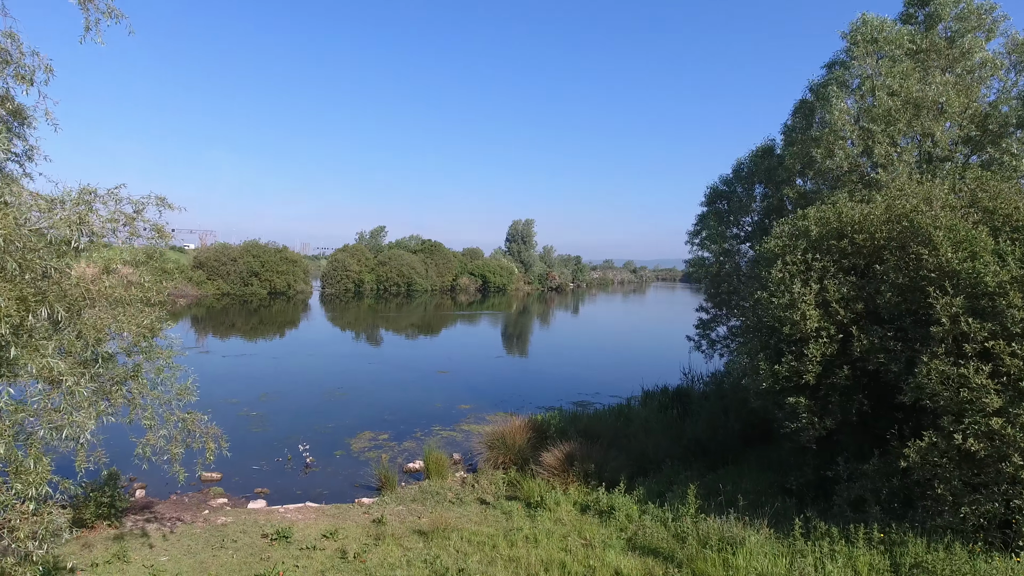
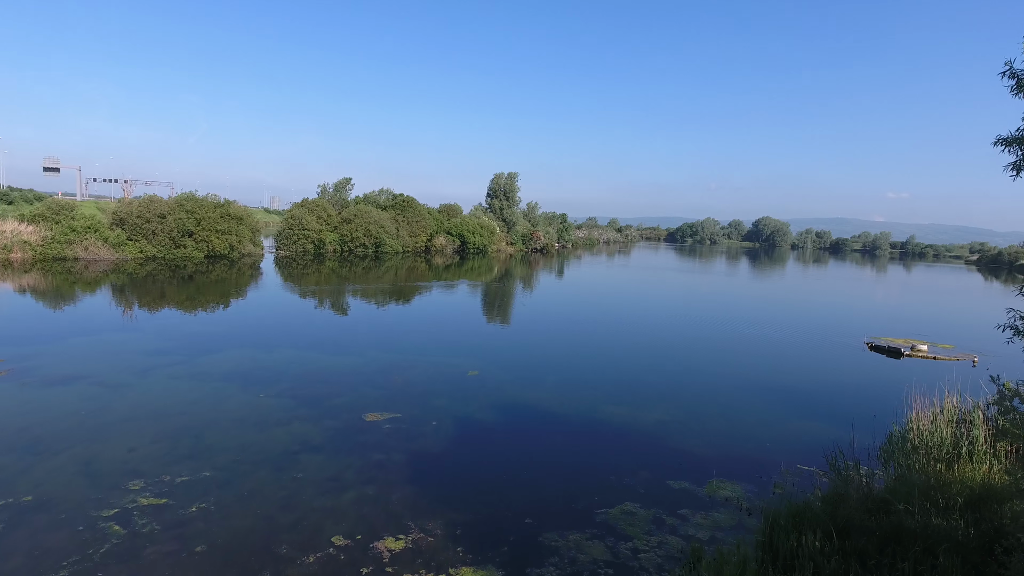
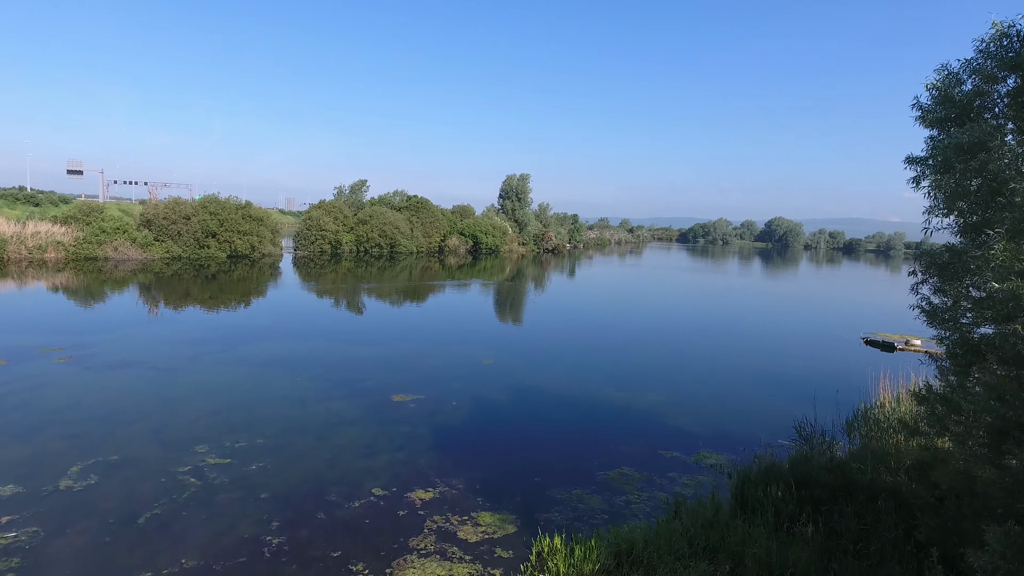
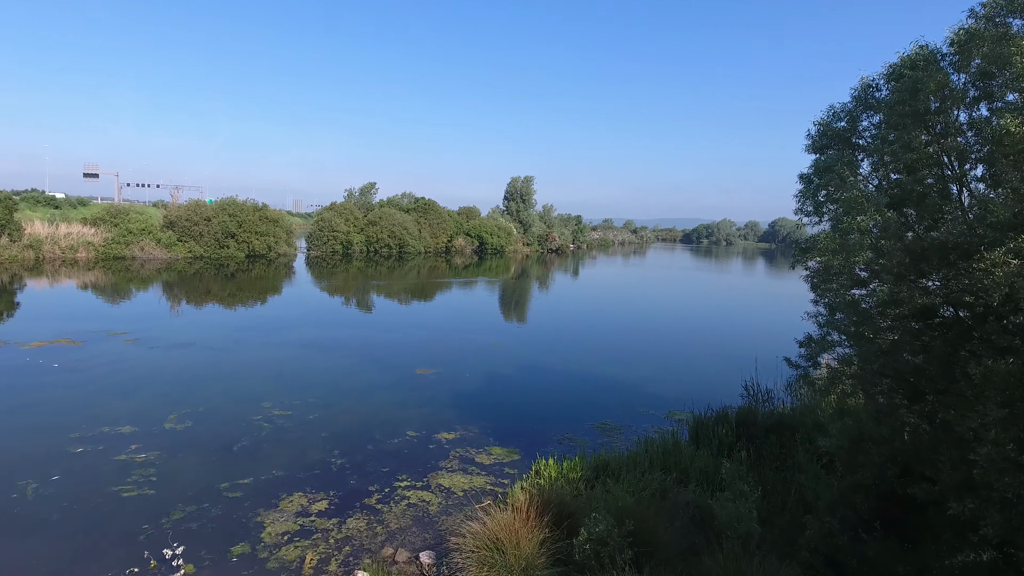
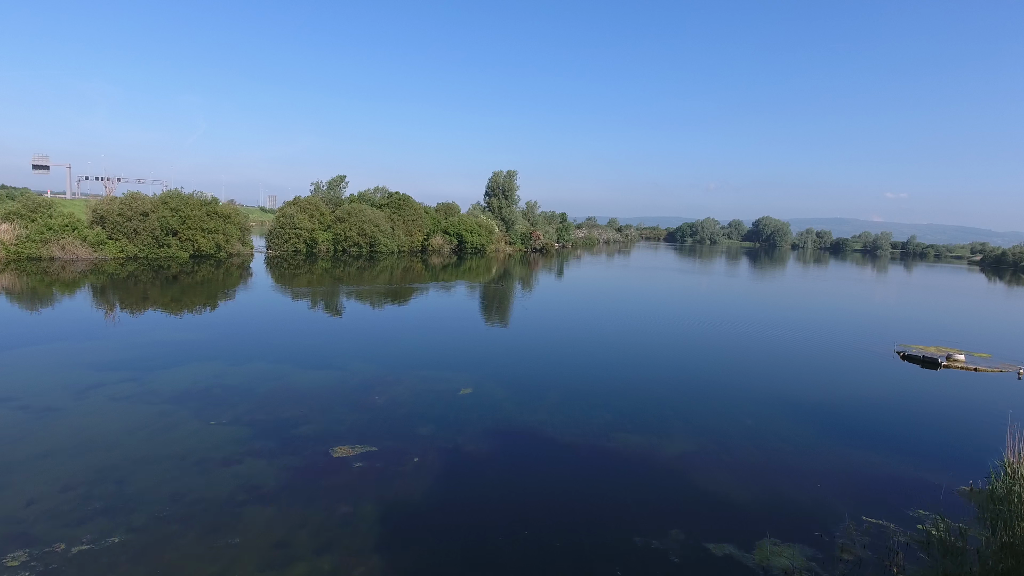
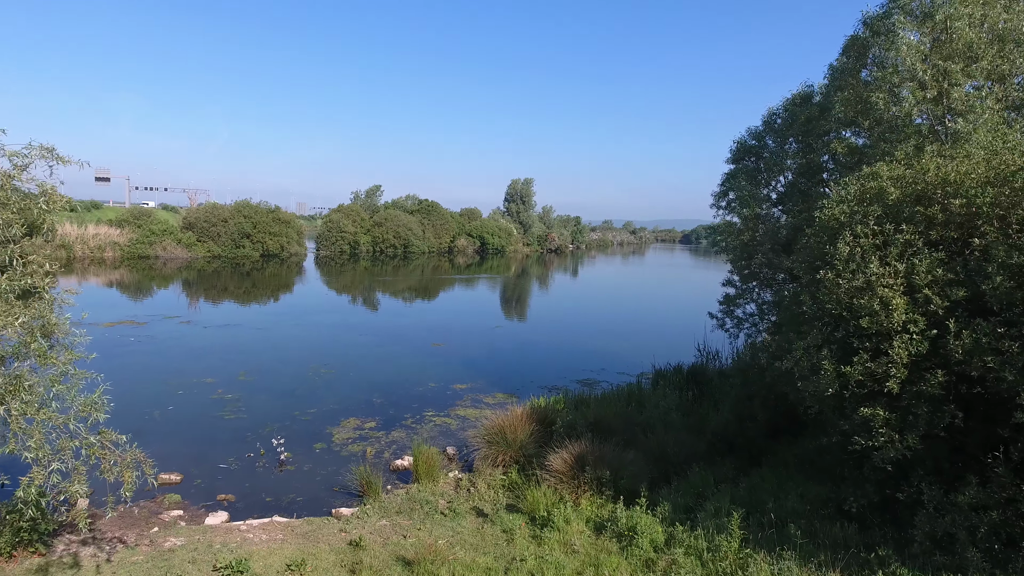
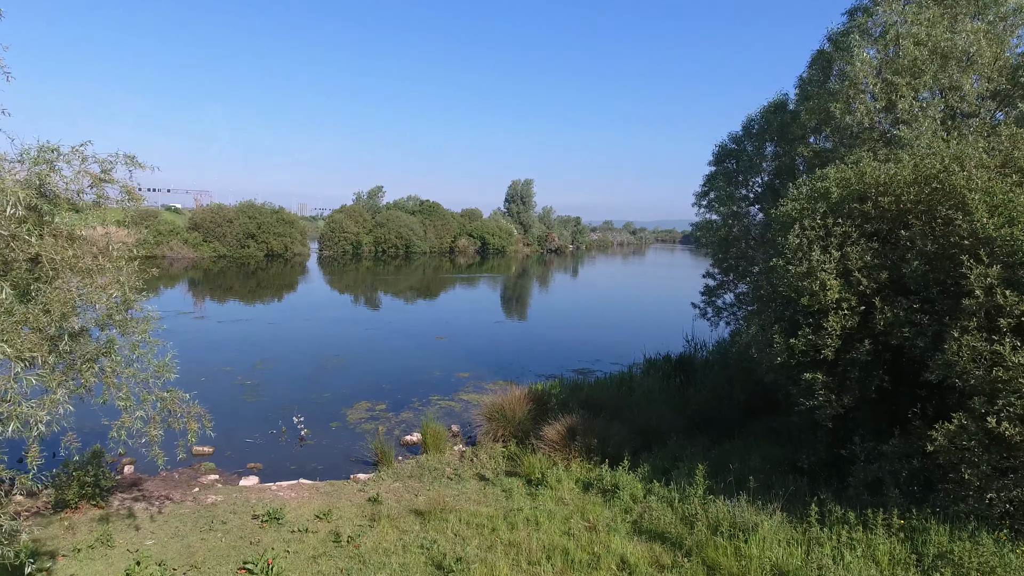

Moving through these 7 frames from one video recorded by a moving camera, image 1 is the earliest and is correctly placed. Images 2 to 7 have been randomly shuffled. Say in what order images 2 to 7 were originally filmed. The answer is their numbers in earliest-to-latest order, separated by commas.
7, 6, 4, 3, 2, 5
